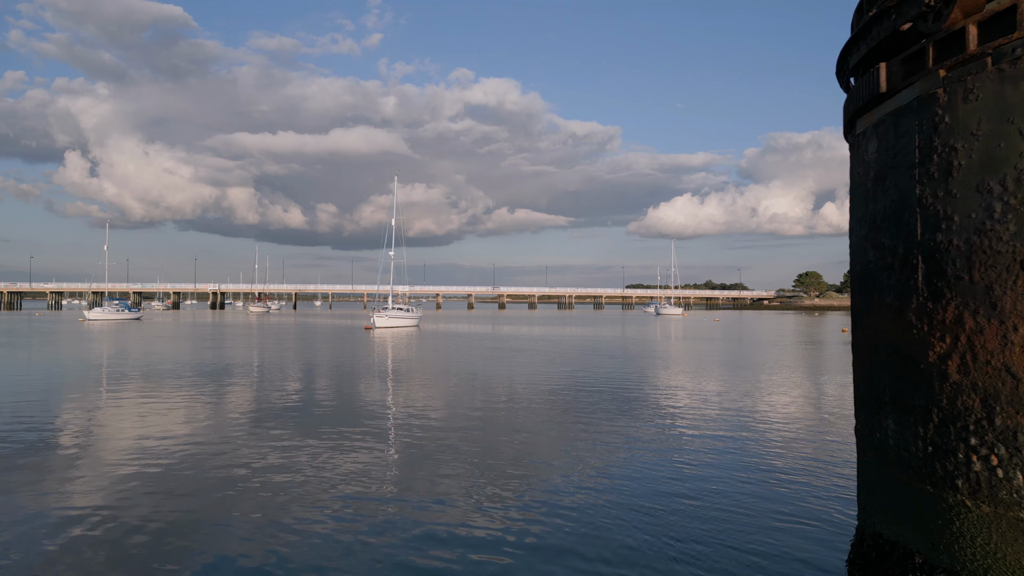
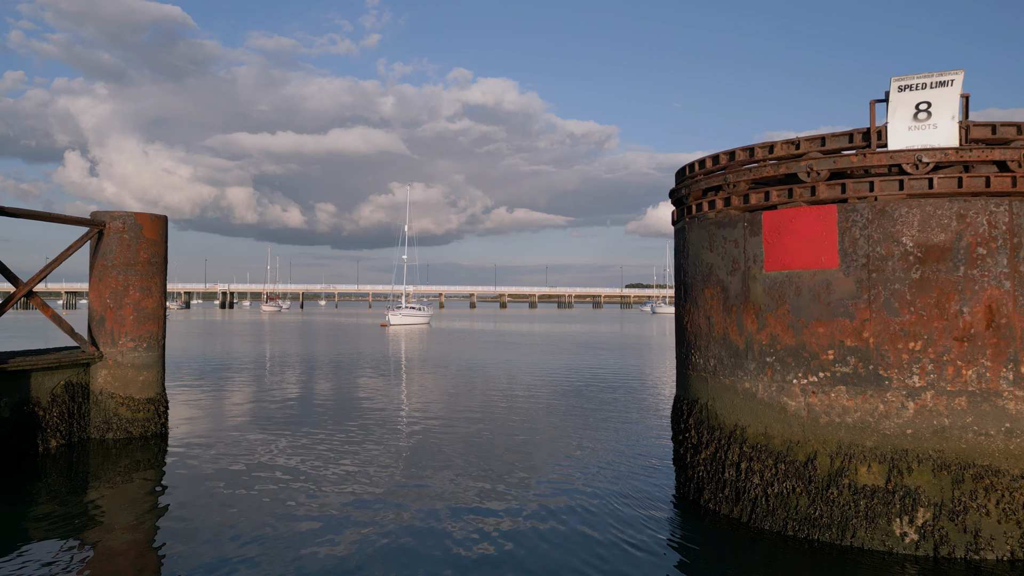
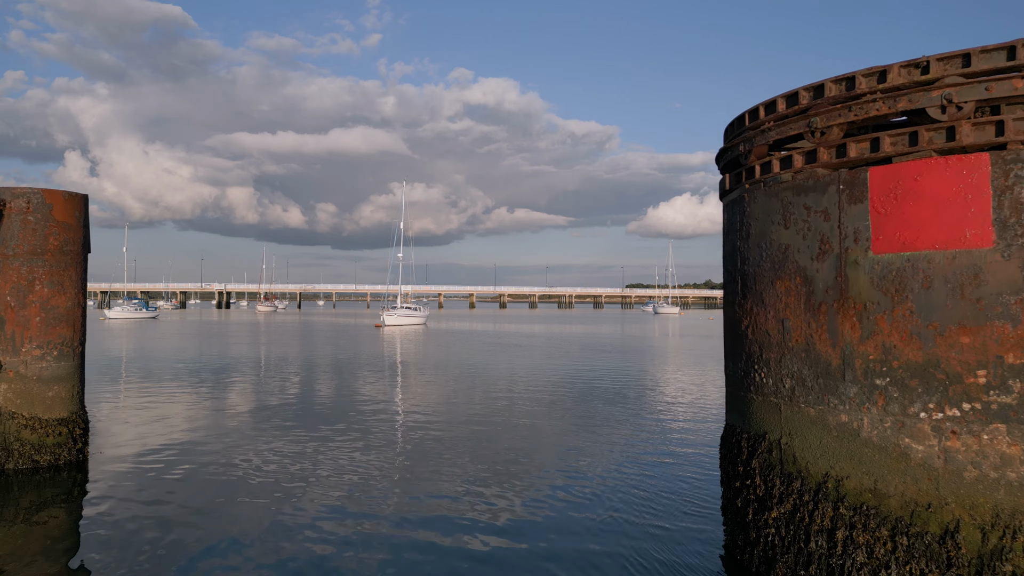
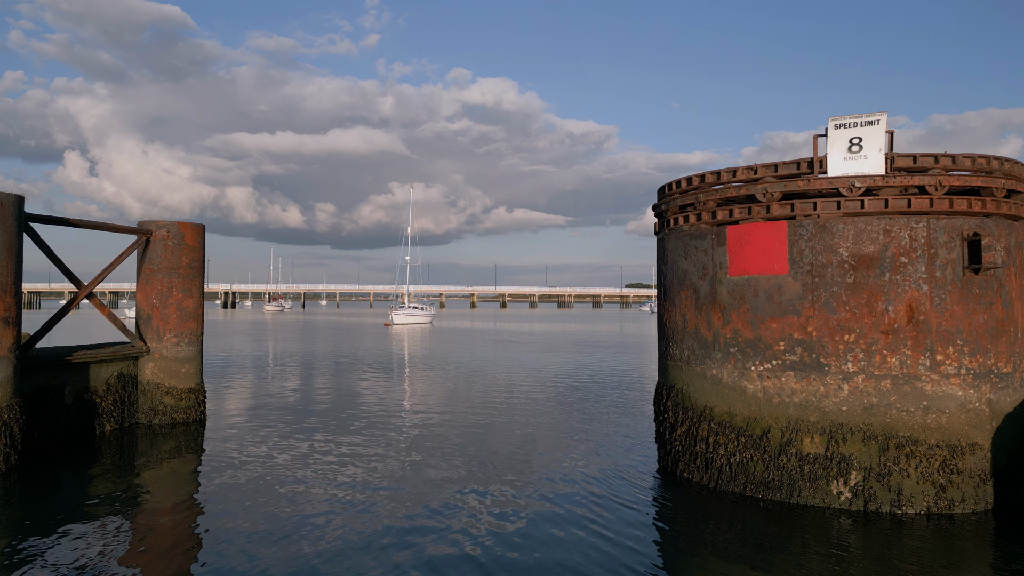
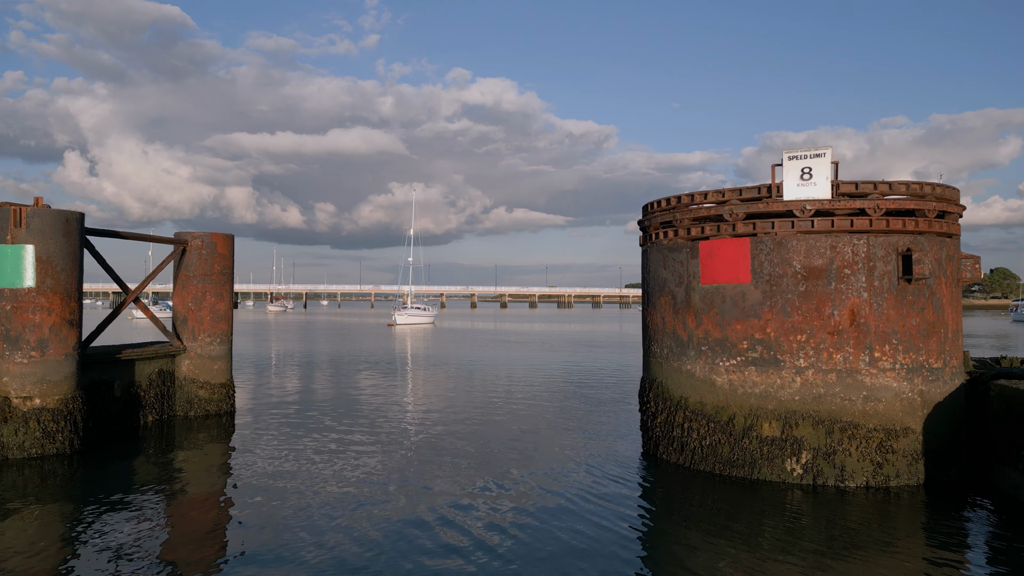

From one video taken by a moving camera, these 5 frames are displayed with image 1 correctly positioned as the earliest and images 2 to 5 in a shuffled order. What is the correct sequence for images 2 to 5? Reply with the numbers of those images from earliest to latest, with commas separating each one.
3, 2, 4, 5
